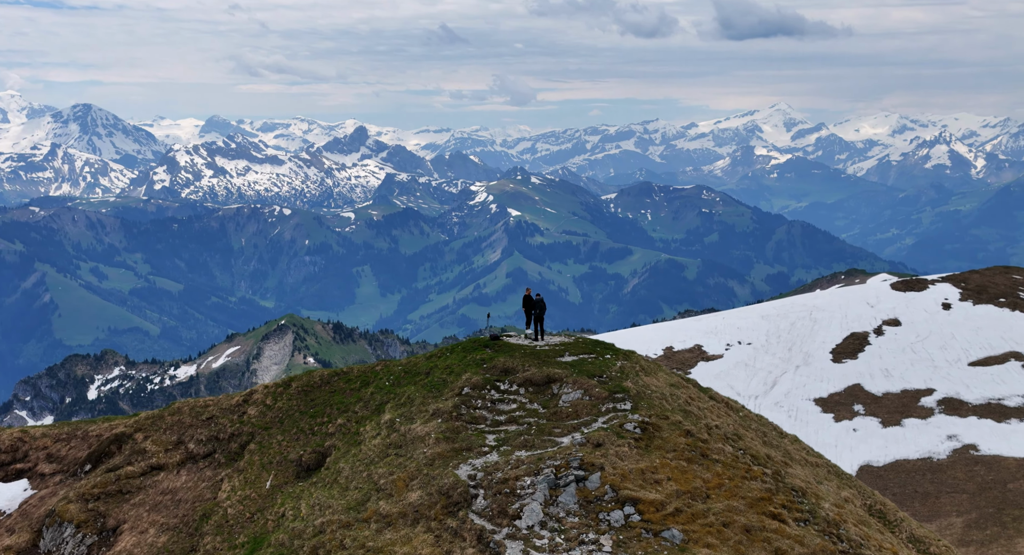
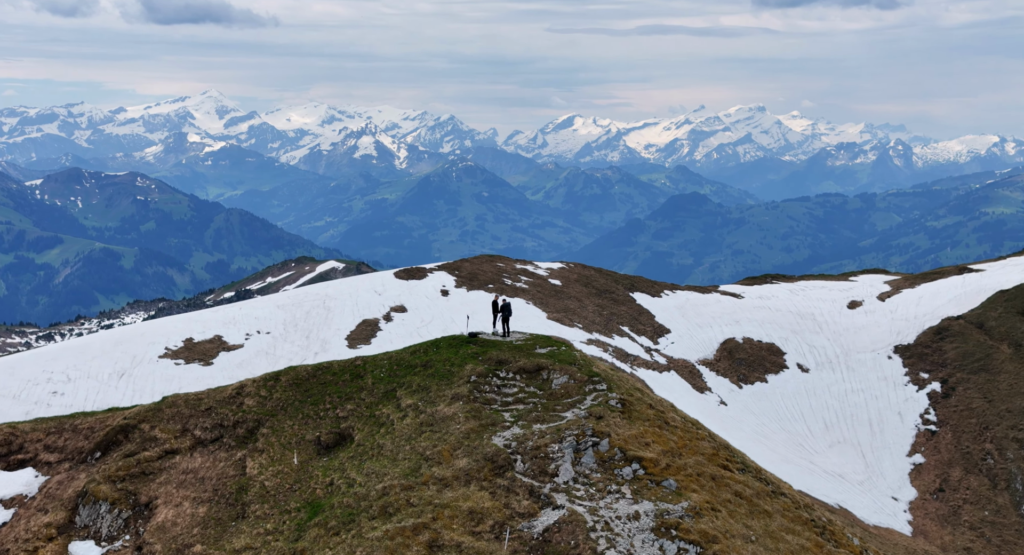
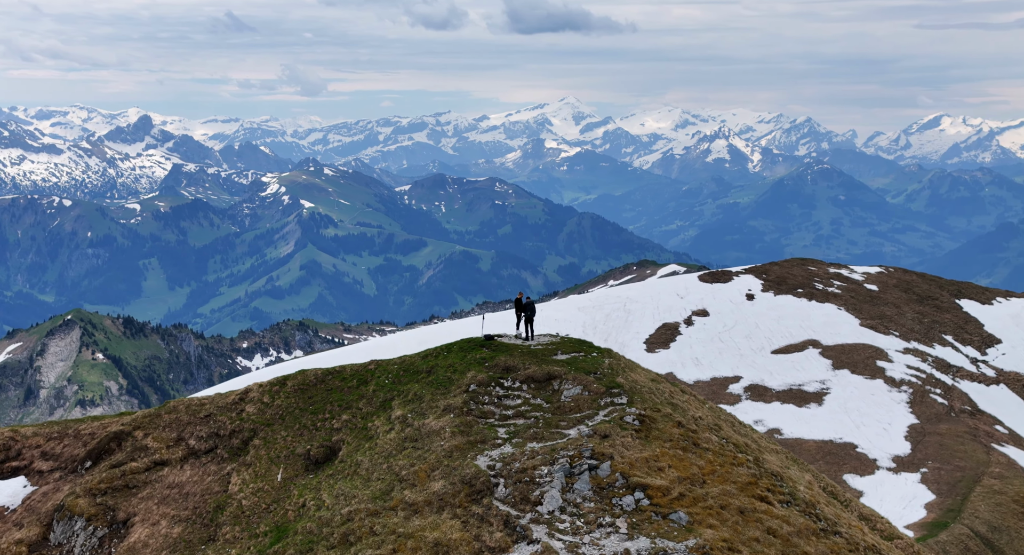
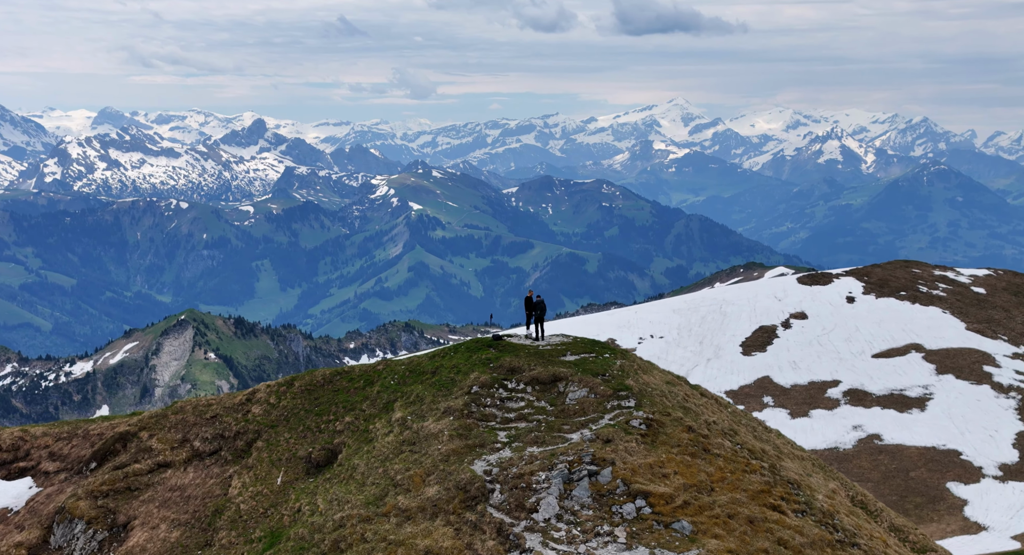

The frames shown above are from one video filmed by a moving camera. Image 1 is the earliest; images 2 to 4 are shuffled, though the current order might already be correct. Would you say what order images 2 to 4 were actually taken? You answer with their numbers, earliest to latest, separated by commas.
4, 3, 2
